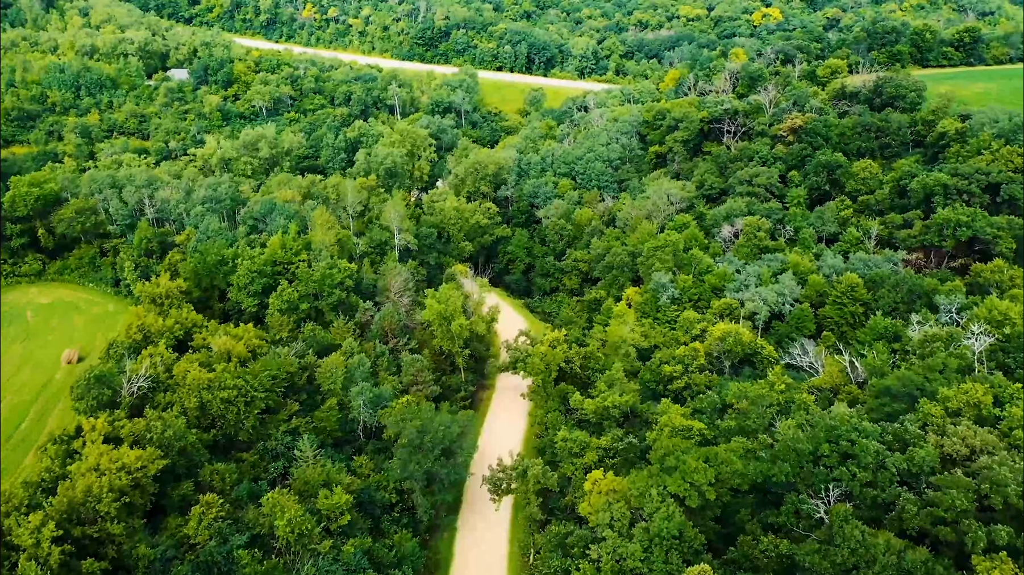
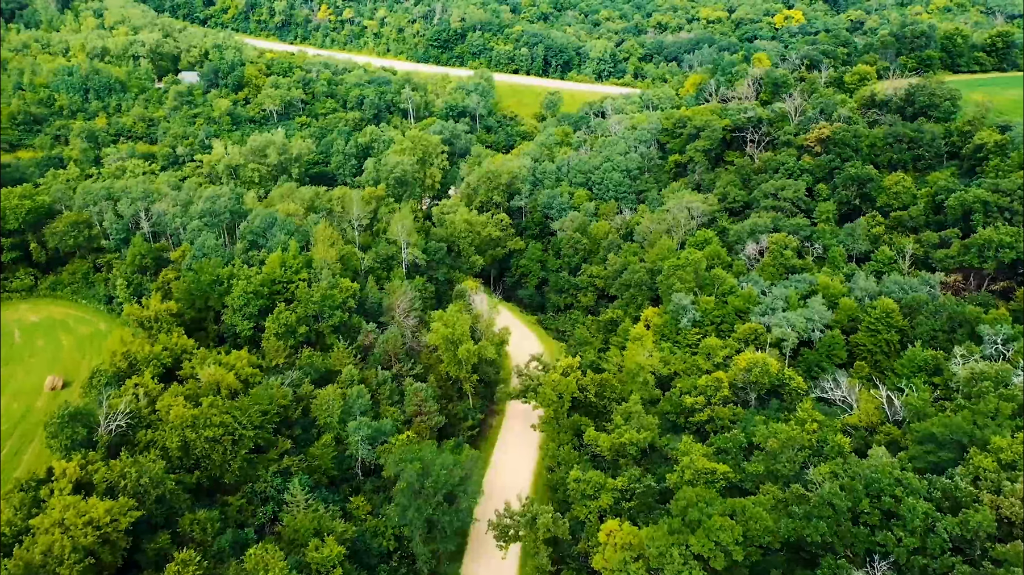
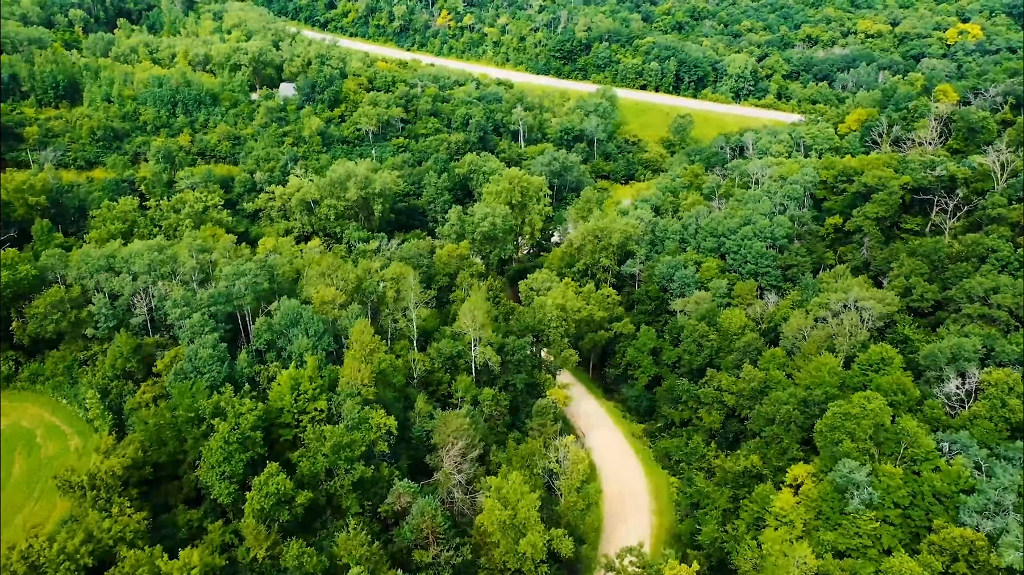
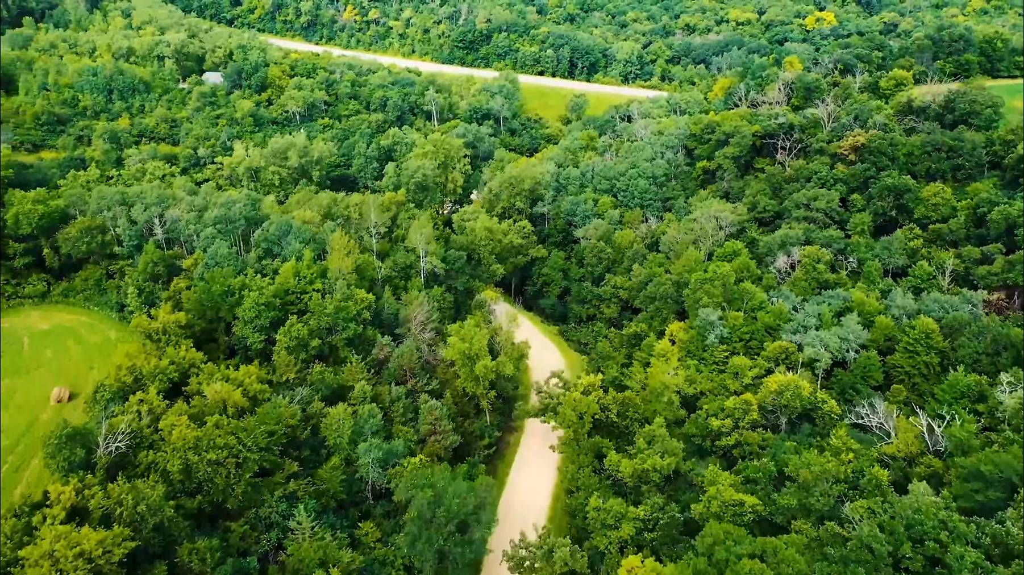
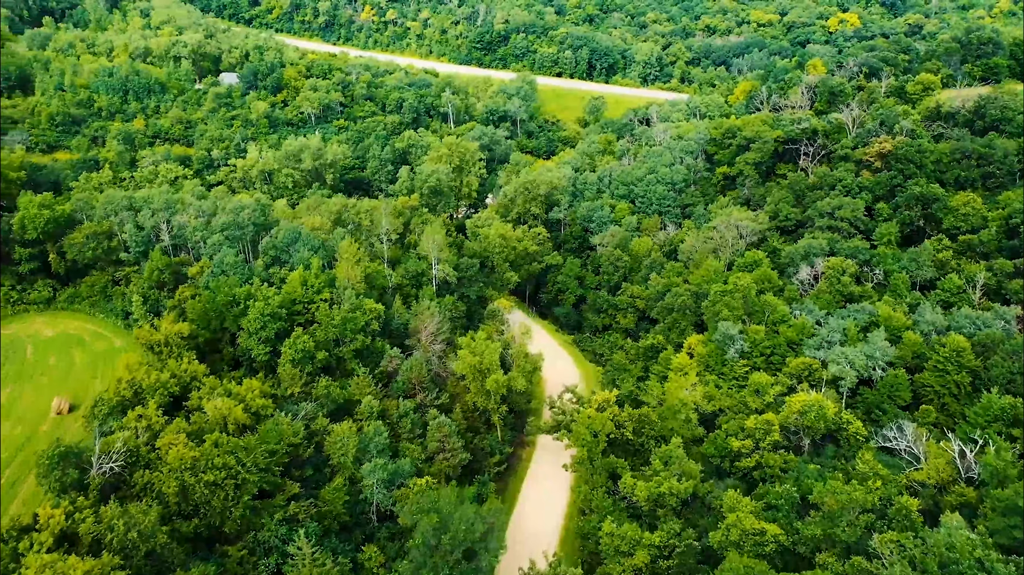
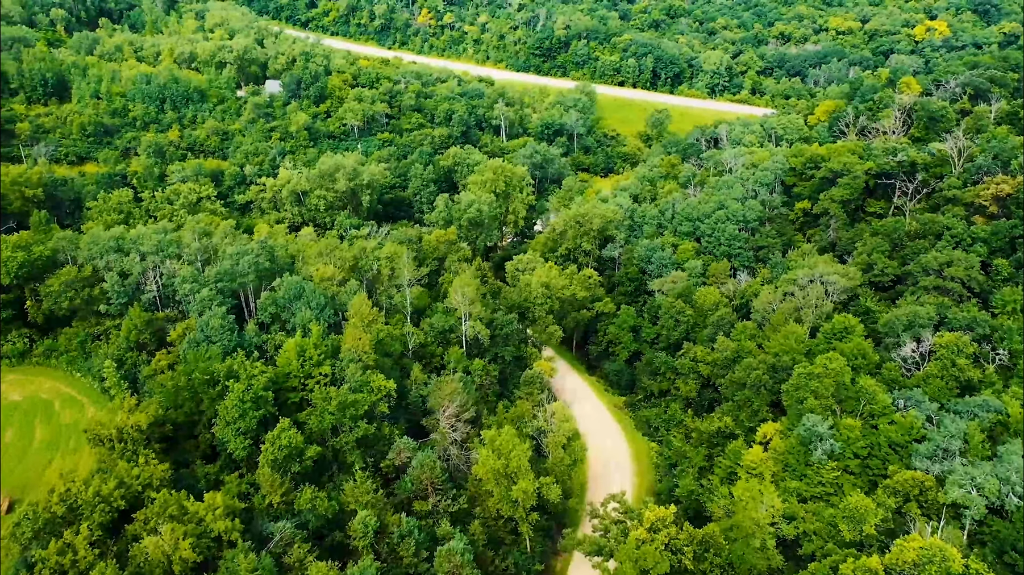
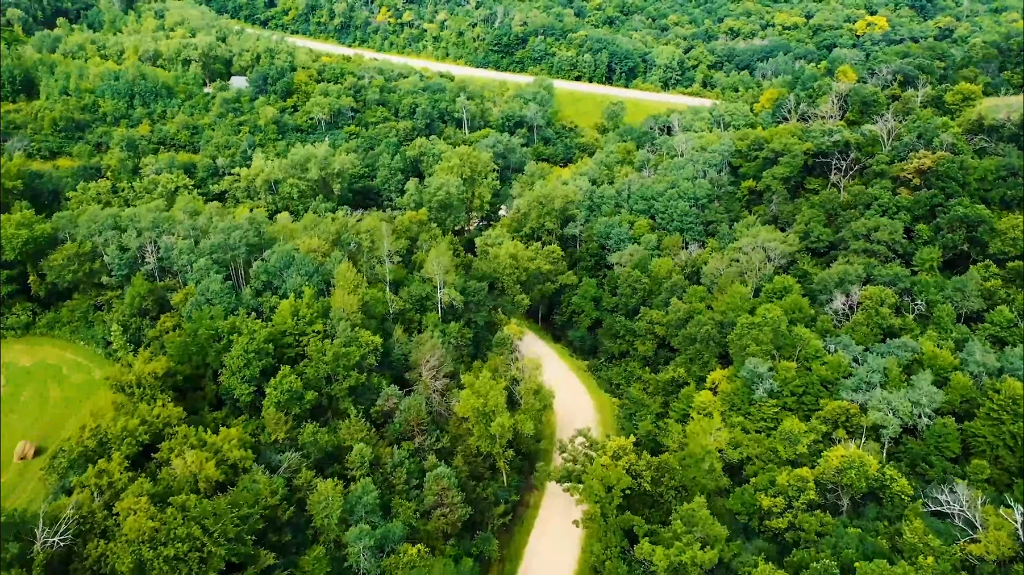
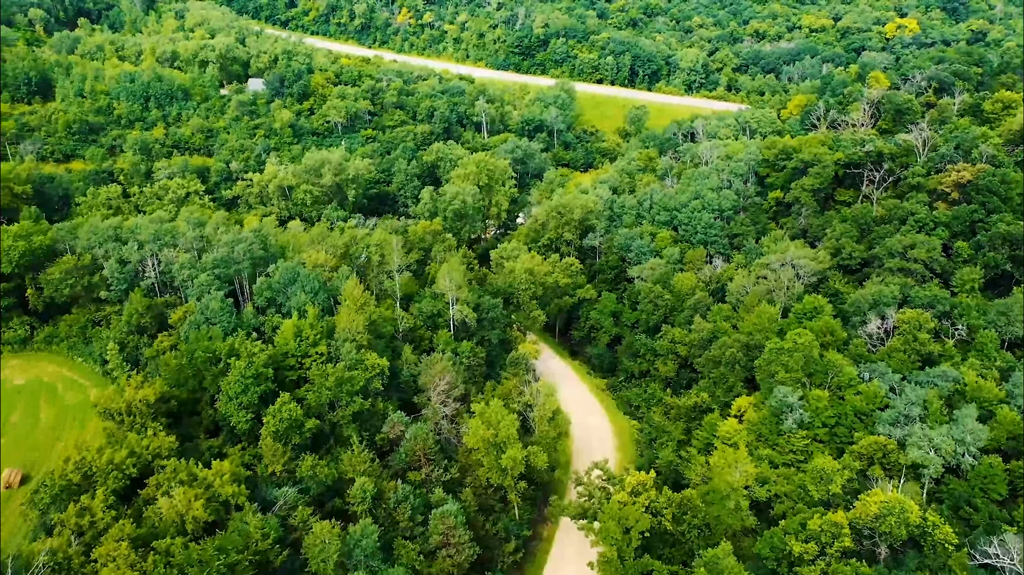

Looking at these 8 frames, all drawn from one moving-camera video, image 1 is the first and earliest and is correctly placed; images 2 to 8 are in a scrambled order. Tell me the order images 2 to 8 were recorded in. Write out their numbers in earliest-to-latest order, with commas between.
2, 4, 5, 7, 8, 6, 3
